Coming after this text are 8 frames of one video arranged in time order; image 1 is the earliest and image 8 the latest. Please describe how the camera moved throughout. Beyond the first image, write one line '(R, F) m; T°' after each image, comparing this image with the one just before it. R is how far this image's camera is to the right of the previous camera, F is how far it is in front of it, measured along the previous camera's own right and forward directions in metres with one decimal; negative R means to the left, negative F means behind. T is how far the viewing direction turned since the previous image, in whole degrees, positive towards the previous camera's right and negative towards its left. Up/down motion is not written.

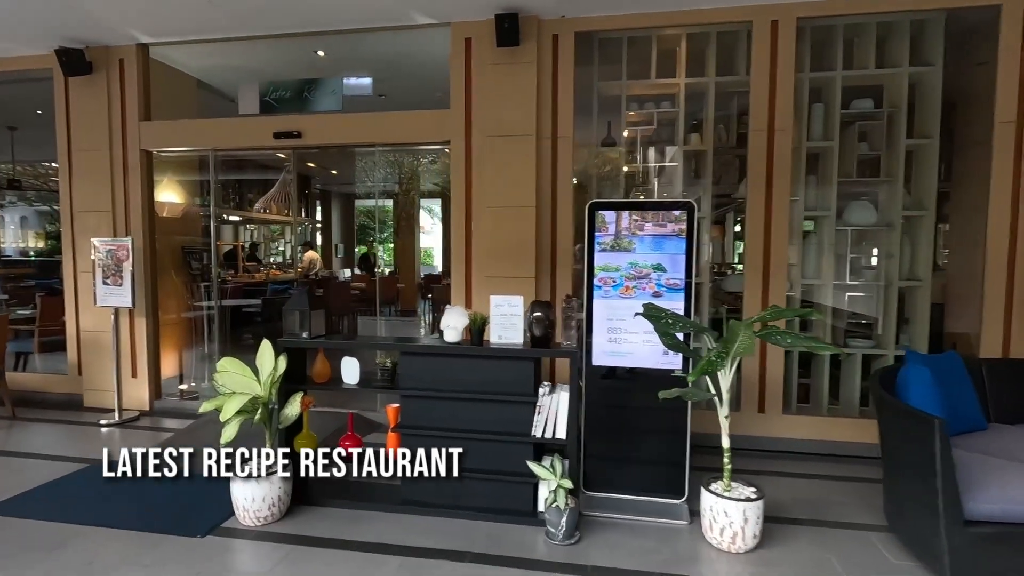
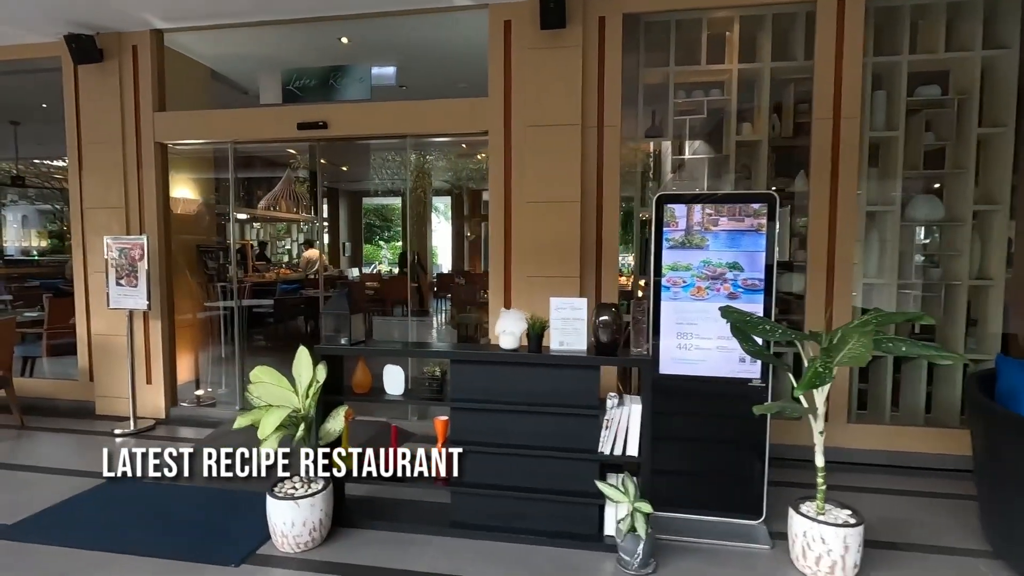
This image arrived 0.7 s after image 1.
(-0.3, +0.3) m; 0°
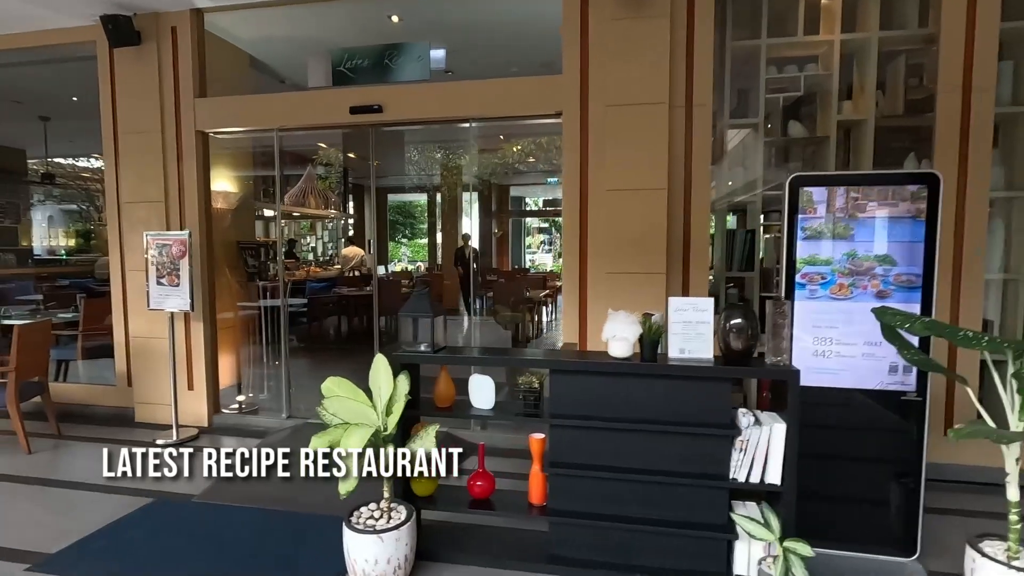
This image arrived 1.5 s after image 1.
(-0.4, +0.4) m; -2°
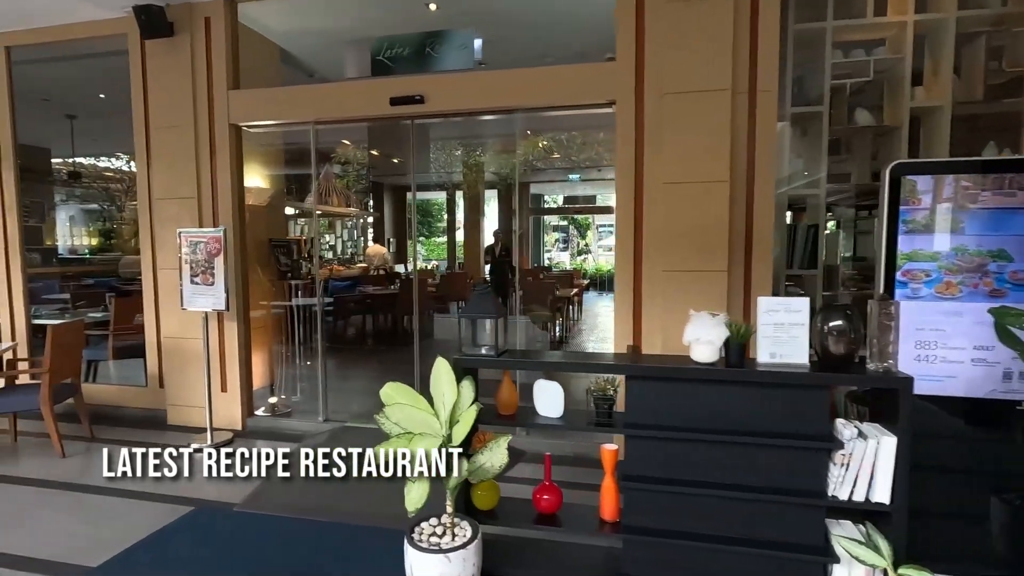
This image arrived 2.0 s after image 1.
(-0.3, +0.2) m; -1°
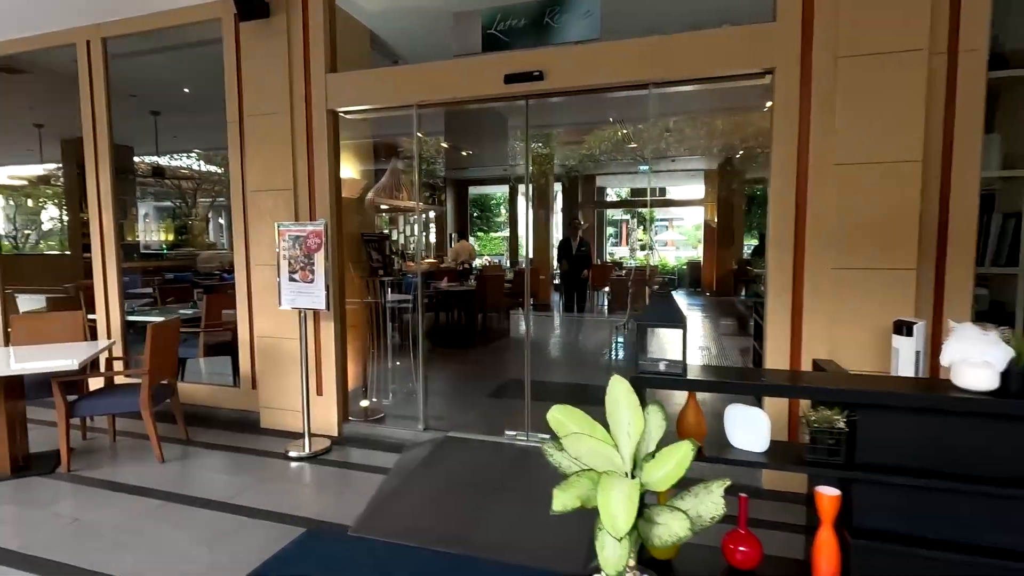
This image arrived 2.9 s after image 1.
(-0.5, +0.4) m; -5°
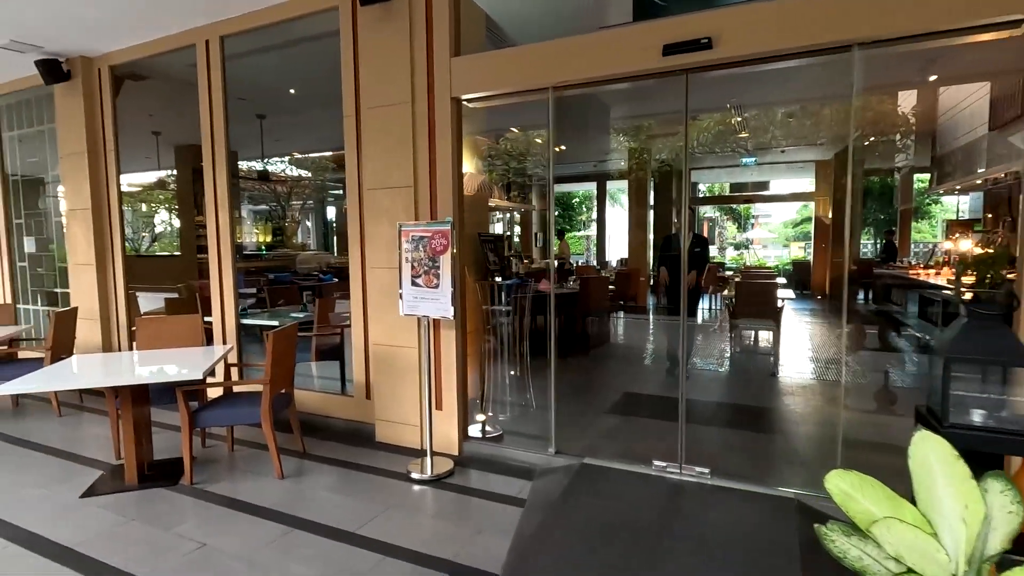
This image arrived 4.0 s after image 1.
(-0.5, +0.4) m; -8°
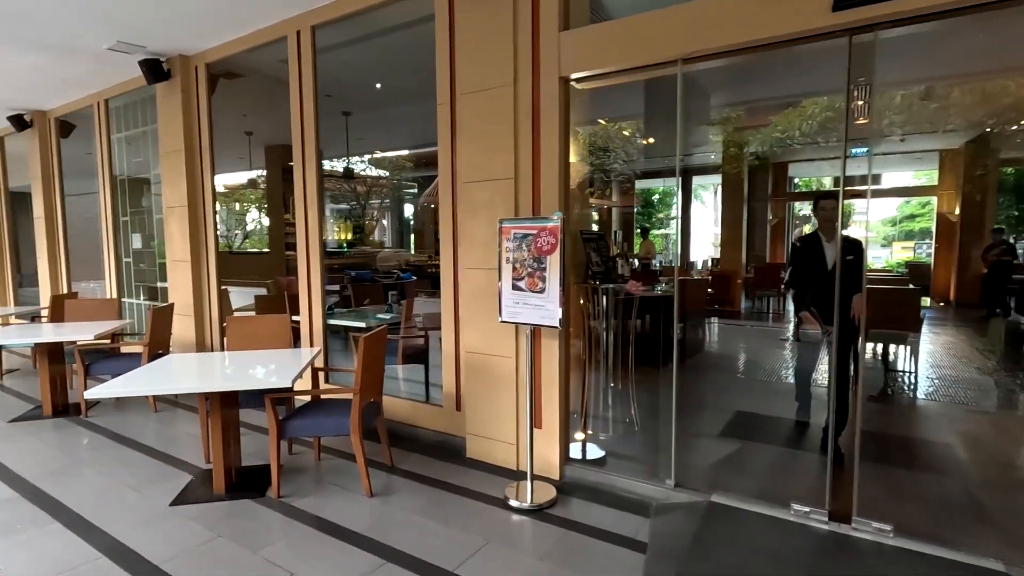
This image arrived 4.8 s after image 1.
(-0.3, +0.4) m; -7°
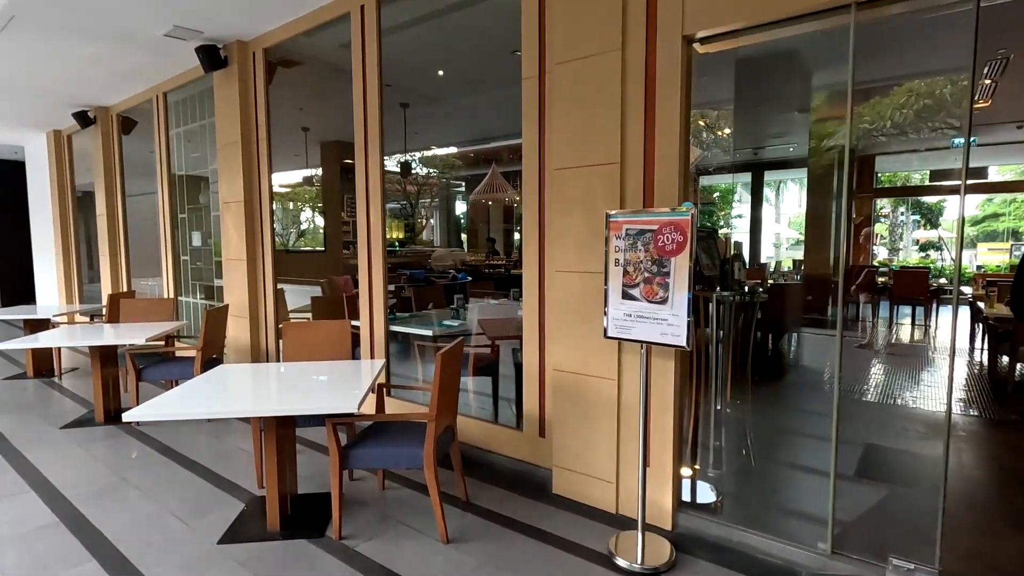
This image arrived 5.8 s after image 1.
(-0.3, +0.6) m; -5°
